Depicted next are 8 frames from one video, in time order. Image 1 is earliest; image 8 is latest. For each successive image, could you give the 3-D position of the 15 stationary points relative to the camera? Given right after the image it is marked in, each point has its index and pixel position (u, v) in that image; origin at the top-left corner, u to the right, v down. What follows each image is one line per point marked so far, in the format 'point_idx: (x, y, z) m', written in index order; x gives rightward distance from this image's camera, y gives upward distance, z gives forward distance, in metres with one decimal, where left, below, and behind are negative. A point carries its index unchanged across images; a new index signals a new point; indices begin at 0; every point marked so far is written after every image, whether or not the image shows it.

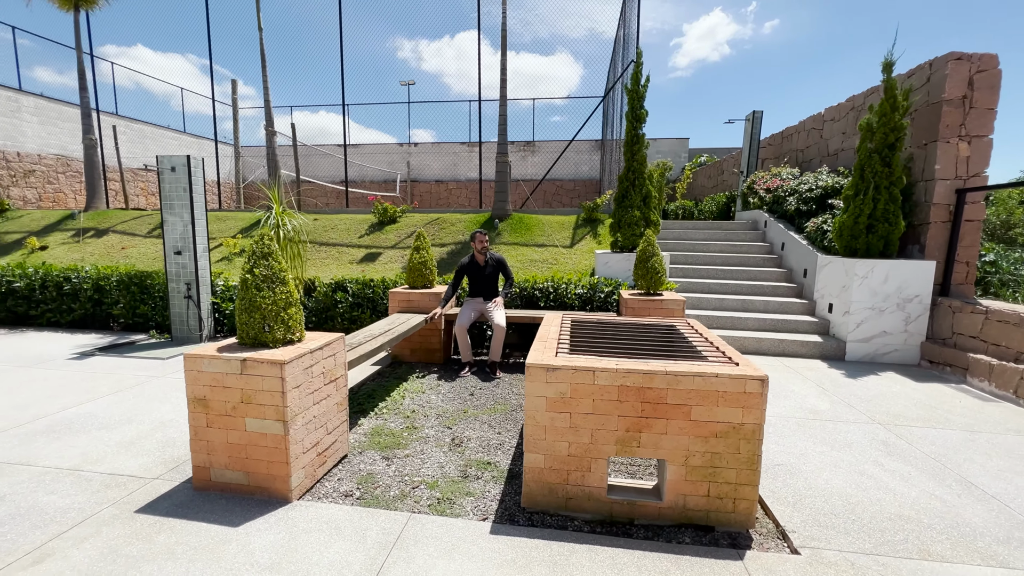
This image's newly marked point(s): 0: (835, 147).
0: (+5.6, +2.4, +7.8) m
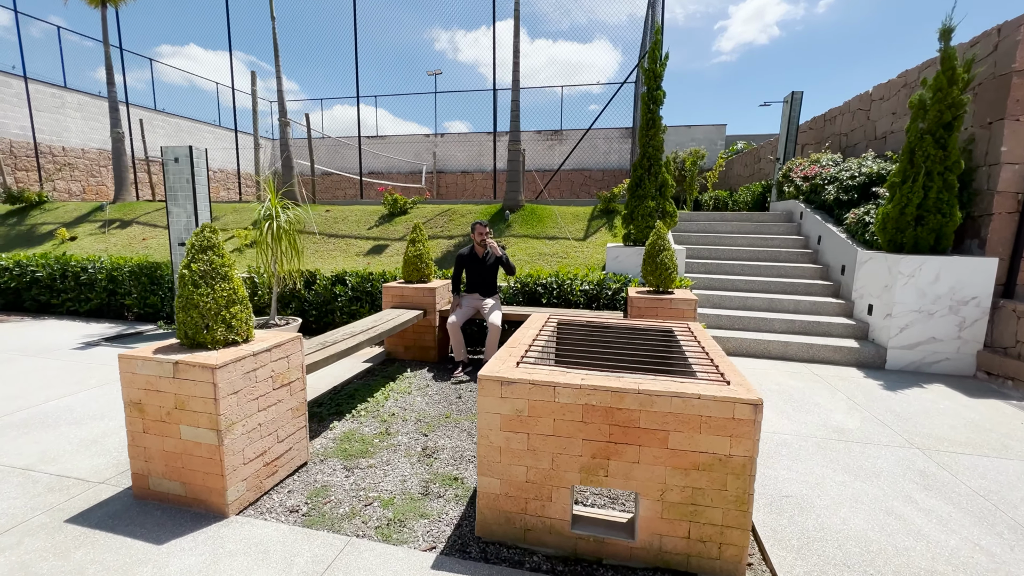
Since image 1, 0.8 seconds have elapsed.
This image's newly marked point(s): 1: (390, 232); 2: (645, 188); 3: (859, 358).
0: (+5.8, +2.5, +7.0) m
1: (-2.2, +1.0, +8.0) m
2: (+1.7, +1.3, +5.7) m
3: (+3.9, -0.8, +5.1) m
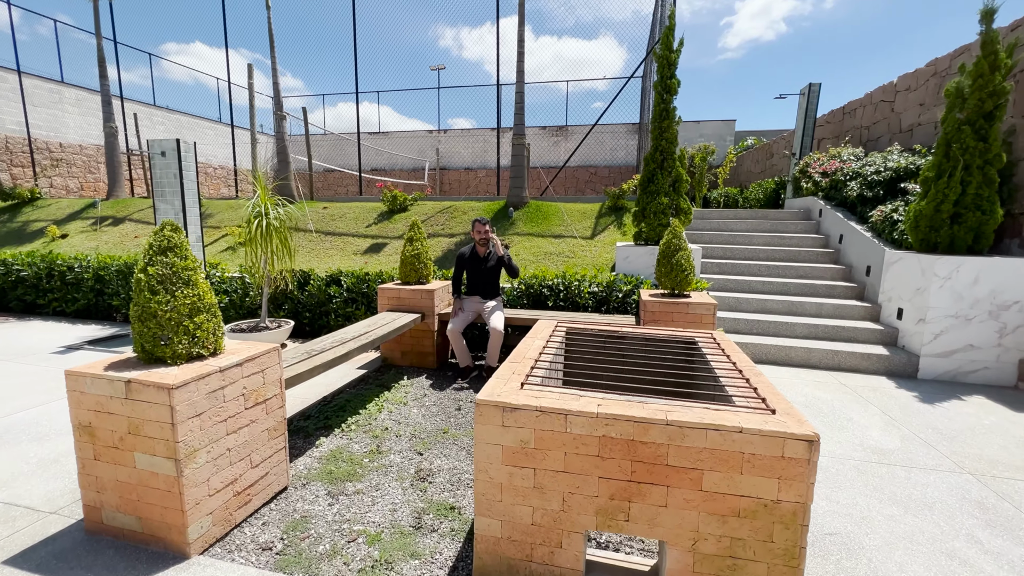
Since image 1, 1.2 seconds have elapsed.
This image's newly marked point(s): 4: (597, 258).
0: (+5.8, +2.4, +6.6) m
1: (-2.1, +1.0, +7.7) m
2: (+1.7, +1.3, +5.4) m
3: (+4.0, -0.8, +4.7) m
4: (+1.2, +0.4, +6.2) m
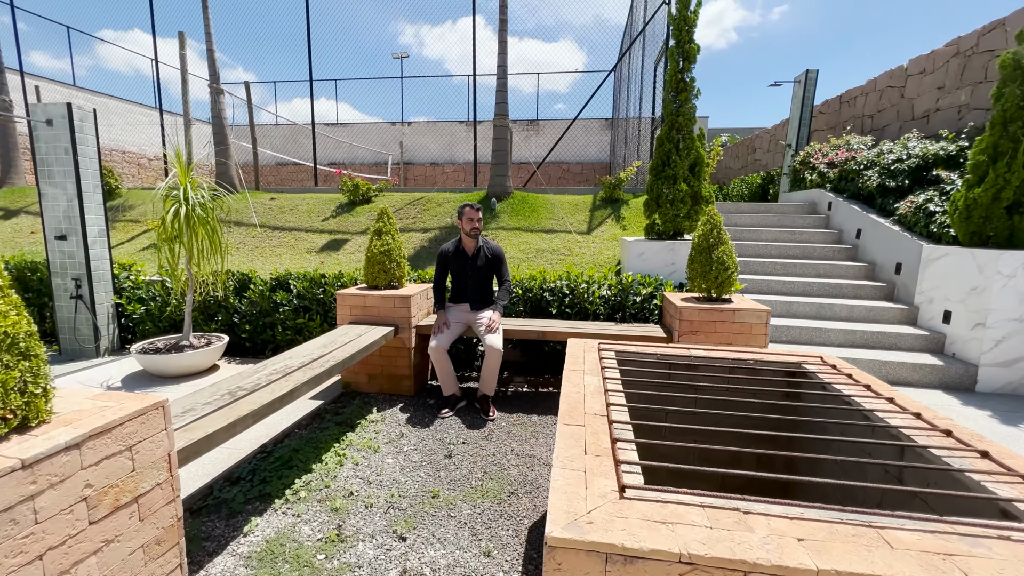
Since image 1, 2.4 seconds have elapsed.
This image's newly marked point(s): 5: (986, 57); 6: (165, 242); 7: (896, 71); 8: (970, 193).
0: (+5.6, +2.4, +6.1) m
1: (-2.4, +0.9, +6.6) m
2: (+1.6, +1.2, +4.6) m
3: (+3.9, -0.8, +4.1) m
4: (+1.0, +0.4, +5.4) m
5: (+5.5, +2.7, +5.3) m
6: (-3.1, +0.4, +4.0) m
7: (+5.7, +3.2, +6.7) m
8: (+4.3, +0.9, +4.2) m
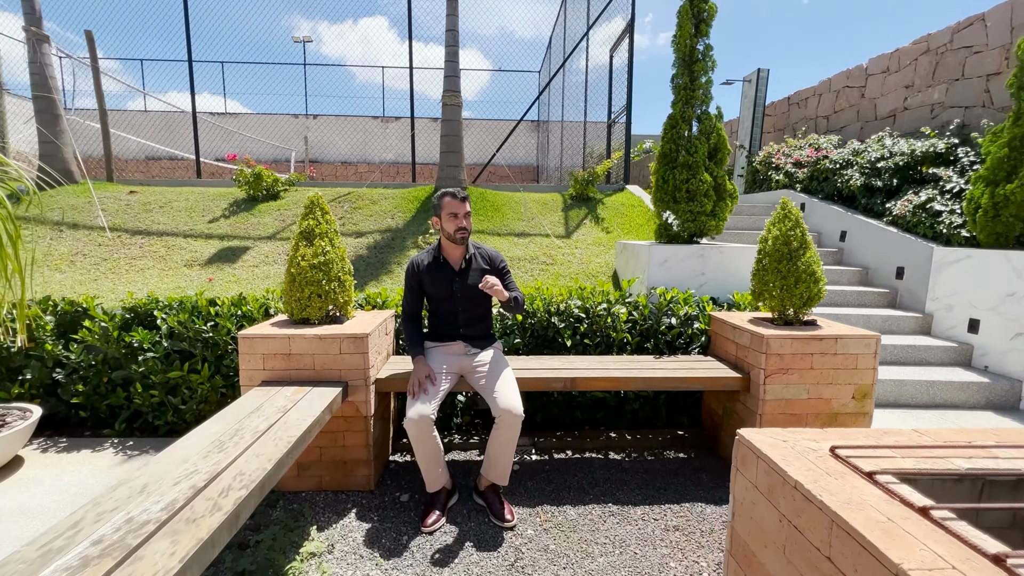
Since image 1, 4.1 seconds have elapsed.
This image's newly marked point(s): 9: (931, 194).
0: (+5.0, +2.4, +6.0) m
1: (-2.9, +0.7, +4.9) m
2: (+1.5, +1.1, +3.7) m
3: (+3.9, -0.9, +3.7) m
4: (+0.7, +0.2, +4.3) m
5: (+5.1, +2.7, +5.1) m
6: (-3.0, +0.2, +2.2) m
7: (+5.0, +3.2, +6.6) m
8: (+4.2, +0.8, +3.8) m
9: (+4.4, +1.0, +4.7) m
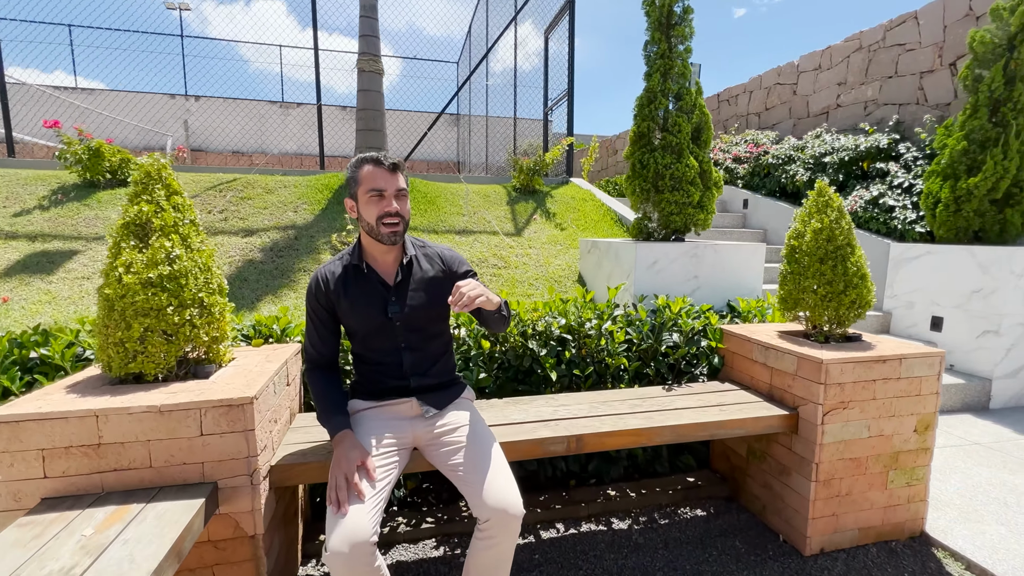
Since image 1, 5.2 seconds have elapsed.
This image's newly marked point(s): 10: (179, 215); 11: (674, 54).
0: (+4.2, +2.4, +6.0) m
1: (-3.3, +0.5, +3.5) m
2: (+1.1, +1.1, +3.1) m
3: (+3.5, -0.9, +3.5) m
4: (+0.3, +0.2, +3.6) m
5: (+4.4, +2.7, +5.2) m
6: (-3.0, 0.0, +0.8) m
7: (+4.0, +3.2, +6.6) m
8: (+3.7, +0.9, +3.8) m
9: (+3.8, +1.0, +4.7) m
10: (-1.2, +0.3, +1.6) m
11: (+1.1, +1.6, +3.1) m
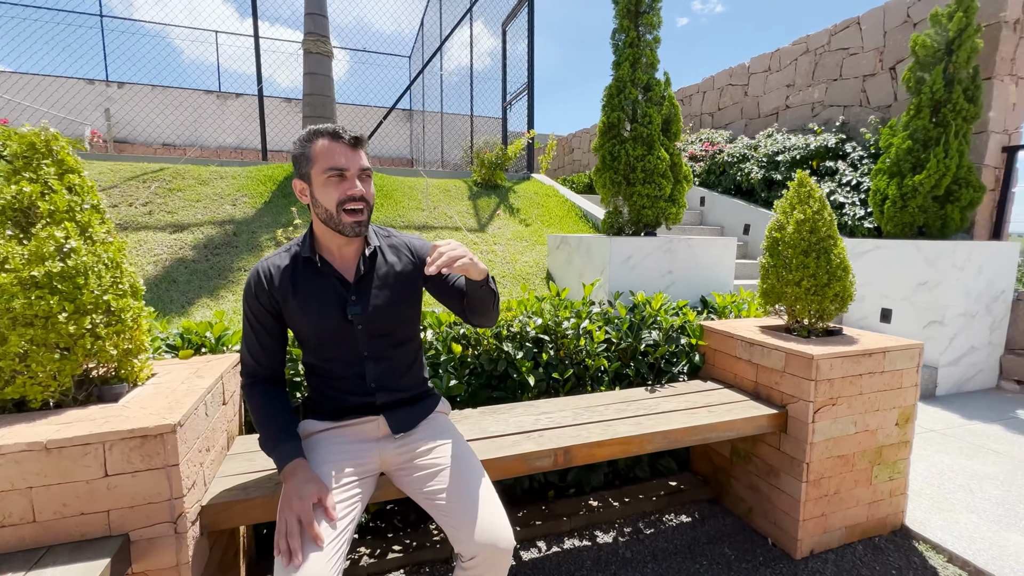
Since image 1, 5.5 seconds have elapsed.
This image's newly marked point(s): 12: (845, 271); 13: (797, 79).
0: (+3.6, +2.5, +6.2) m
1: (-3.6, +0.5, +3.0) m
2: (+0.9, +1.1, +3.0) m
3: (+3.3, -0.8, +3.7) m
4: (0.0, +0.2, +3.4) m
5: (+3.9, +2.8, +5.4) m
6: (-3.0, 0.0, +0.3) m
7: (+3.4, +3.3, +6.8) m
8: (+3.4, +0.9, +3.9) m
9: (+3.4, +1.1, +4.8) m
10: (-1.2, +0.3, +1.3) m
11: (+0.9, +1.7, +3.1) m
12: (+1.5, +0.1, +2.0) m
13: (+3.7, +2.7, +5.9) m
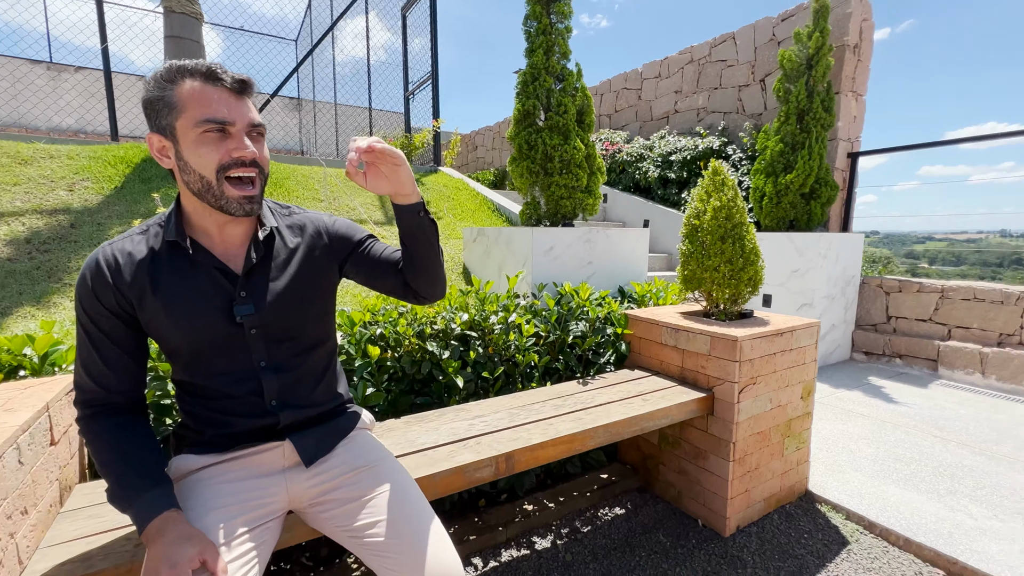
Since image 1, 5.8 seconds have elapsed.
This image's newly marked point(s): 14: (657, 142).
0: (+2.2, +2.6, +6.7) m
1: (-4.0, +0.4, +2.0) m
2: (+0.3, +1.1, +3.0) m
3: (+2.5, -0.7, +4.1) m
4: (-0.6, +0.2, +3.2) m
5: (+2.7, +2.9, +5.9) m
6: (-2.9, -0.1, -0.5) m
7: (+1.9, +3.4, +7.2) m
8: (+2.6, +1.1, +4.4) m
9: (+2.4, +1.2, +5.3) m
10: (-1.3, +0.3, +0.8) m
11: (+0.3, +1.7, +3.0) m
12: (+1.1, +0.1, +2.1) m
13: (+2.4, +2.8, +6.3) m
14: (+2.0, +2.0, +6.2) m
